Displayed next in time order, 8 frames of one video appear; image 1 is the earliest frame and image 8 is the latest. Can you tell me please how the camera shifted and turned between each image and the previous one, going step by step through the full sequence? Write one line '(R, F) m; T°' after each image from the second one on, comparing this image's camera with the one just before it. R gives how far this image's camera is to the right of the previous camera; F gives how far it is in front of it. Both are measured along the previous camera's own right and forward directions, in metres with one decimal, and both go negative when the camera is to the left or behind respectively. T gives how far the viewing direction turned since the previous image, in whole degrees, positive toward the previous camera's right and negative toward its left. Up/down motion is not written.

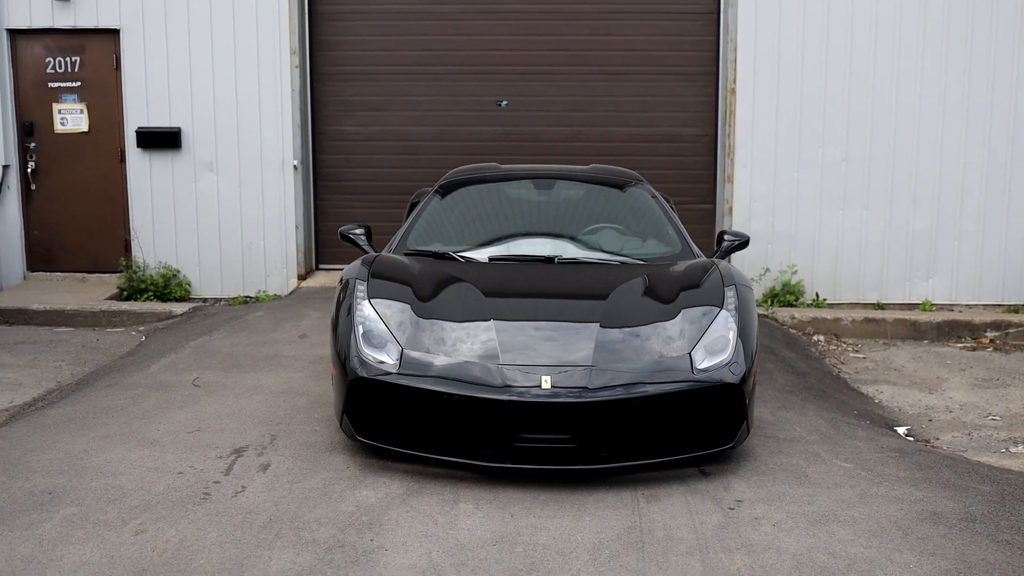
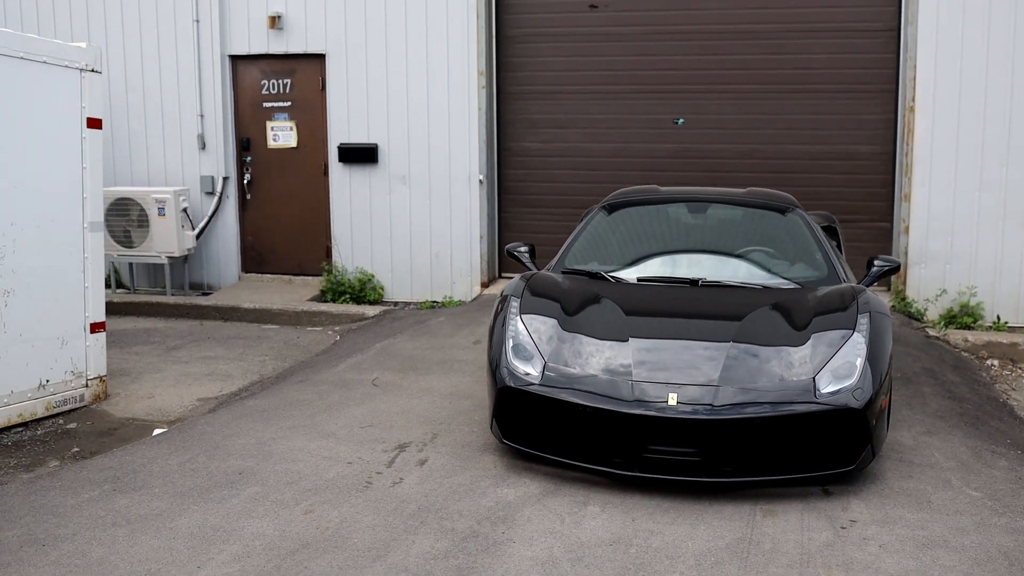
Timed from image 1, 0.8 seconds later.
(+0.2, -0.3) m; -11°
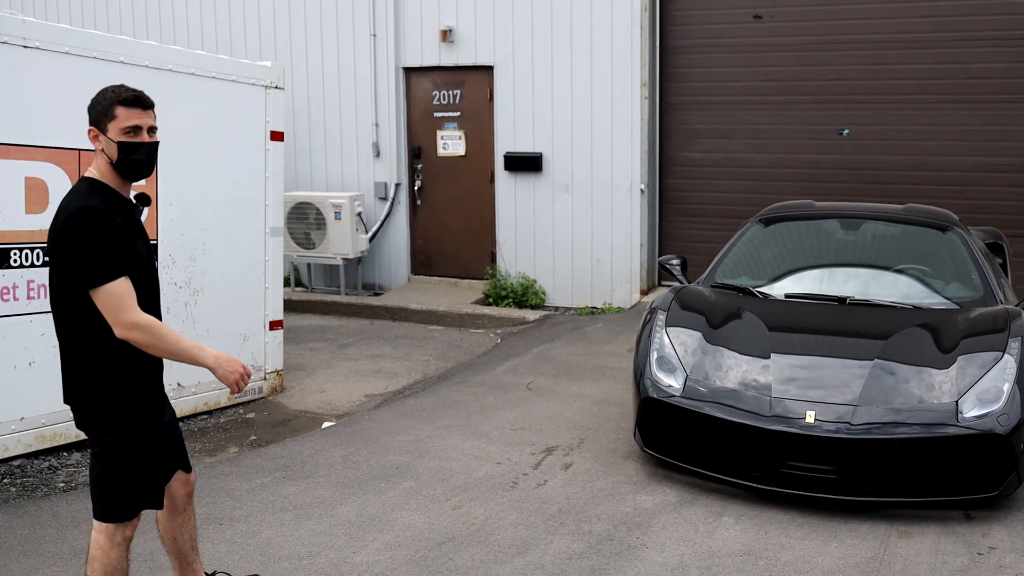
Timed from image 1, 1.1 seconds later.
(+0.1, -0.2) m; -10°
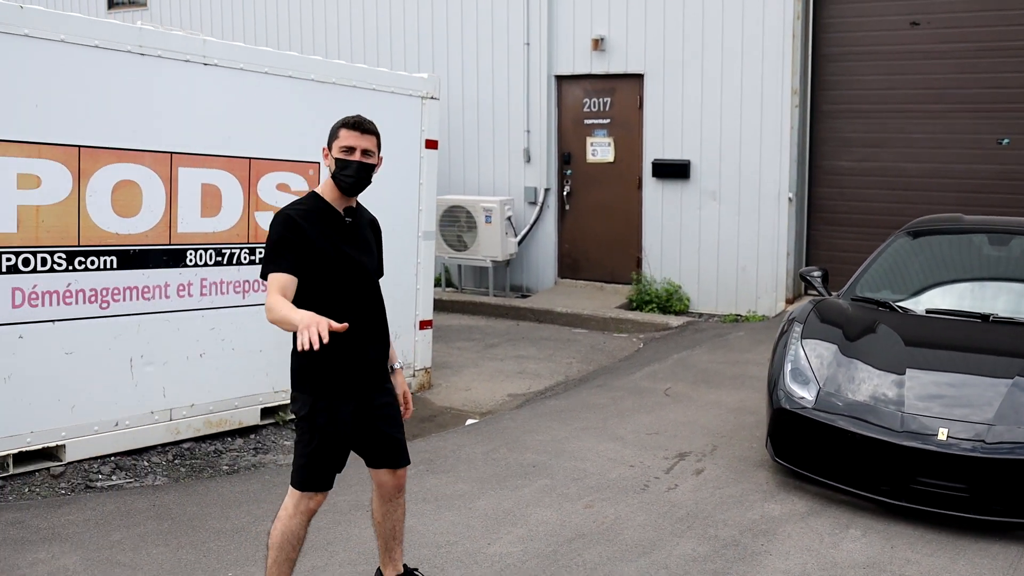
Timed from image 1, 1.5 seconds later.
(+0.1, -0.2) m; -9°
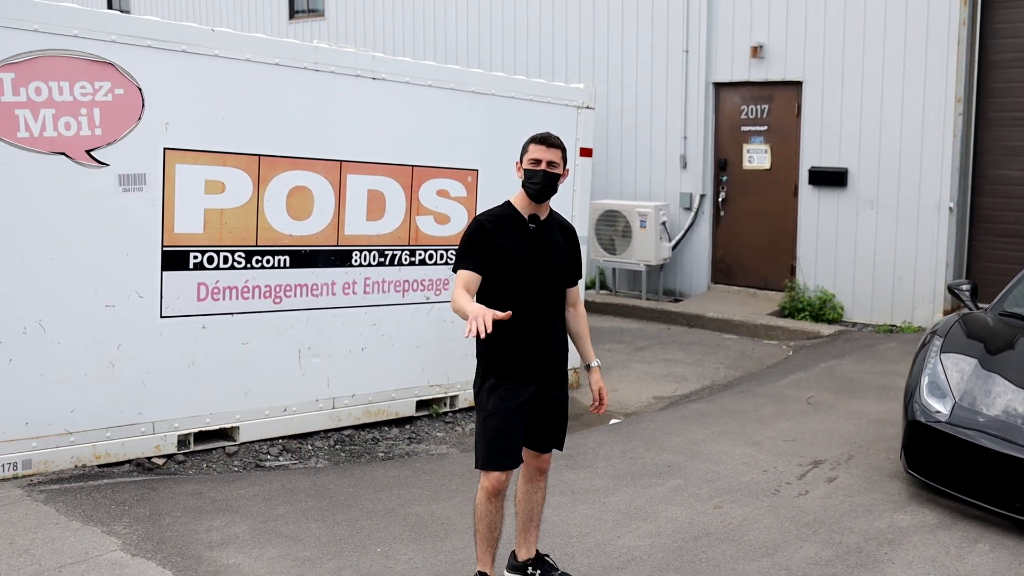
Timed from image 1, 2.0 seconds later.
(+0.1, -0.2) m; -9°
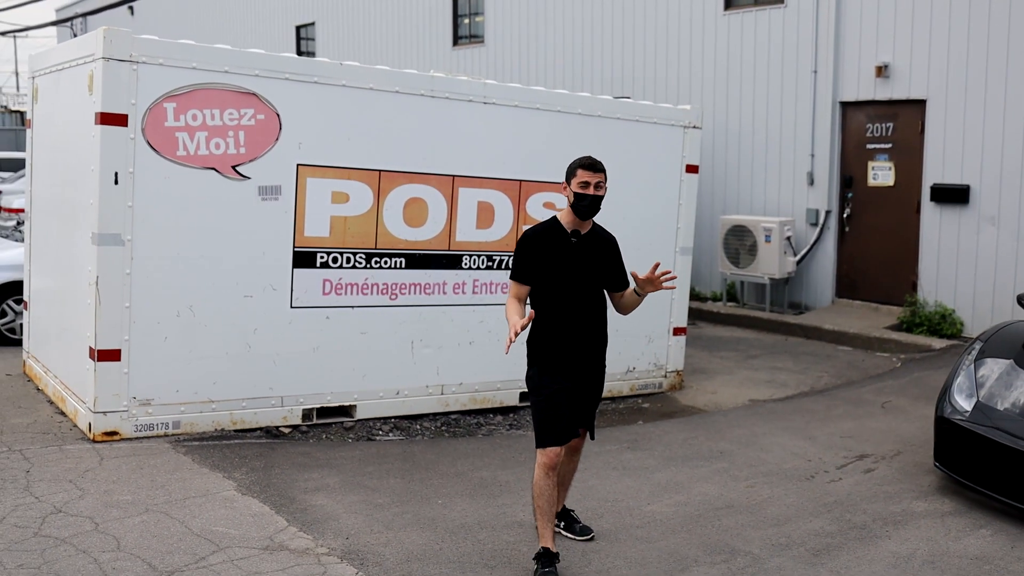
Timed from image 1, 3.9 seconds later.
(+0.7, -0.6) m; -10°
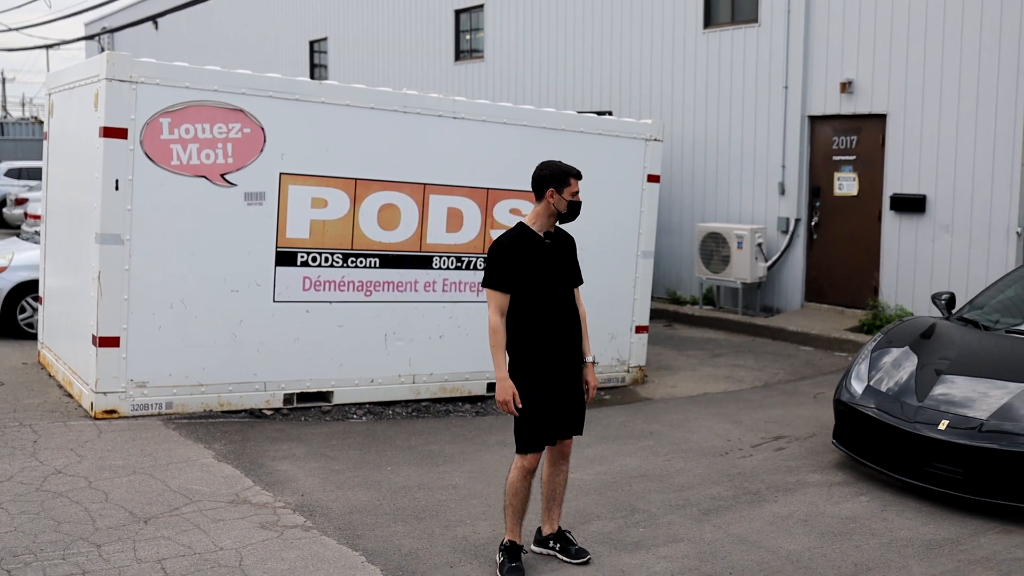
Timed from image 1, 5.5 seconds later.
(+0.5, -0.7) m; -1°
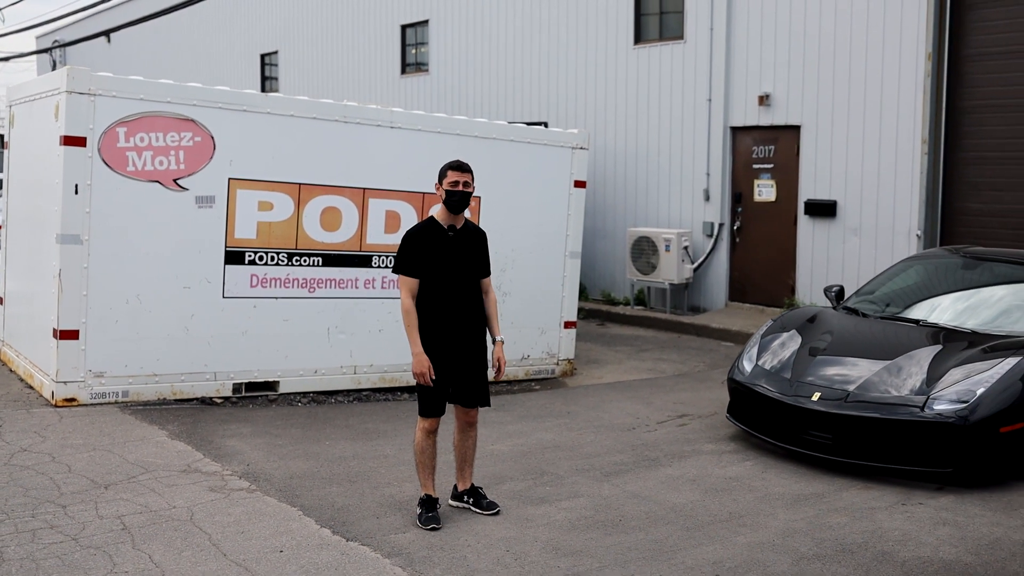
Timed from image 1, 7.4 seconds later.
(+0.2, -0.6) m; +2°
